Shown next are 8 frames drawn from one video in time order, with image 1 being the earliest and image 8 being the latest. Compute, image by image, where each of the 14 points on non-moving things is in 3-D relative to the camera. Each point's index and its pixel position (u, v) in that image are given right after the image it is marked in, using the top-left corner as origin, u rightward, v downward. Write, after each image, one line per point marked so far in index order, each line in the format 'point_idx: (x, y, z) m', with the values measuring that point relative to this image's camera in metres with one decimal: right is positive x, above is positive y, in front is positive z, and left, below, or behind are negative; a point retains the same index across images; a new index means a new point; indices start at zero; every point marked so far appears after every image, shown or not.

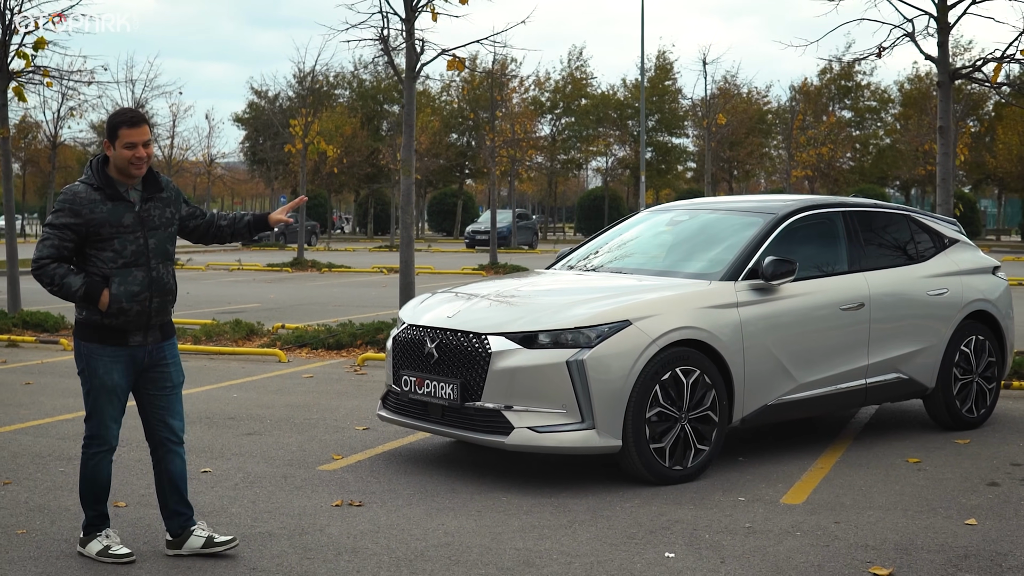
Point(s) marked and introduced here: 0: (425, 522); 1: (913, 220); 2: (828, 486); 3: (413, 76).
0: (-0.4, -1.0, +4.7) m
1: (+2.7, +0.4, +7.3) m
2: (+1.6, -1.0, +5.5) m
3: (-1.2, +2.5, +13.1) m
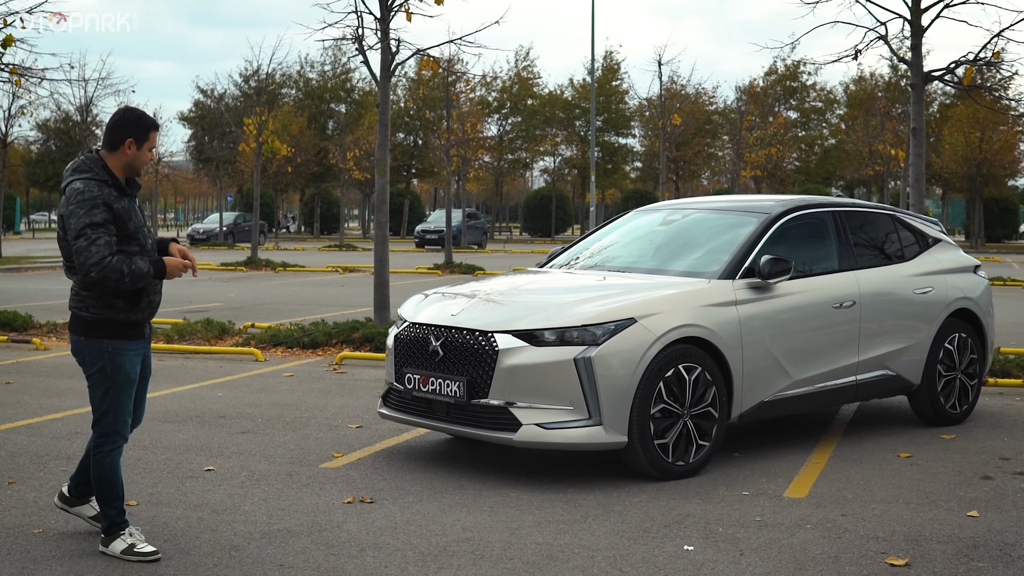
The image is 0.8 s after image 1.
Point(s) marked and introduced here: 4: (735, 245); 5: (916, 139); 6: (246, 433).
0: (-0.3, -1.0, +4.7) m
1: (+2.6, +0.4, +7.5) m
2: (+1.6, -1.0, +5.7) m
3: (-1.5, +2.5, +13.1) m
4: (+1.3, +0.2, +6.5) m
5: (+4.2, +1.6, +11.3) m
6: (-1.7, -0.9, +6.9) m
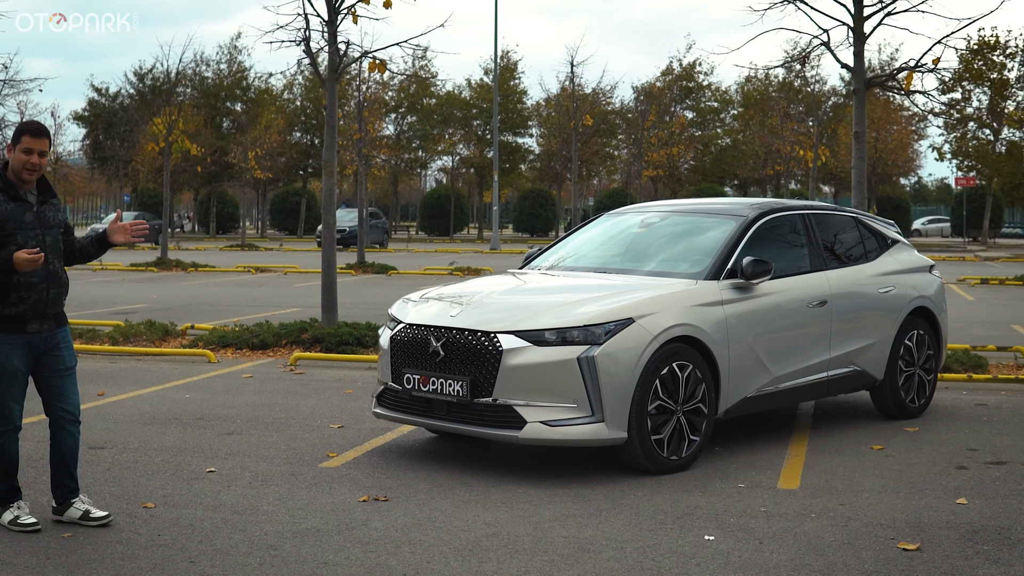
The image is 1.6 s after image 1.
0: (-0.2, -1.0, +4.8) m
1: (+2.4, +0.4, +7.8) m
2: (+1.6, -1.0, +5.9) m
3: (-2.1, +2.5, +13.0) m
4: (+1.3, +0.2, +6.7) m
5: (+3.7, +1.6, +11.8) m
6: (-1.8, -0.9, +6.9) m
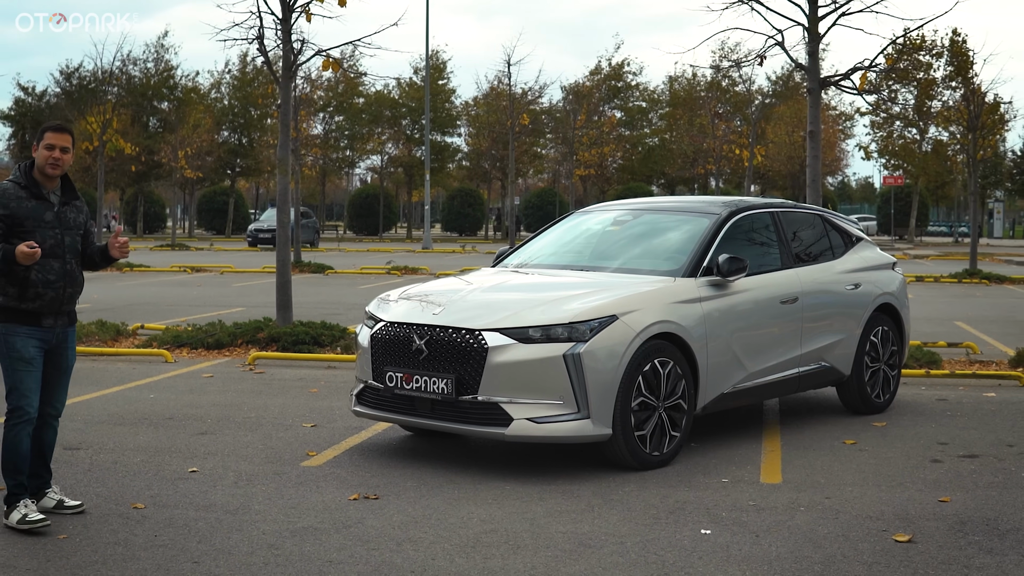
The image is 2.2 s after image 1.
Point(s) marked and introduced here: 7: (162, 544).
0: (-0.3, -1.0, +4.8) m
1: (+2.2, +0.5, +8.0) m
2: (+1.5, -1.0, +6.0) m
3: (-2.6, +2.5, +12.9) m
4: (+1.1, +0.3, +6.8) m
5: (+3.3, +1.6, +12.0) m
6: (-1.9, -0.9, +6.8) m
7: (-1.4, -1.0, +4.2) m
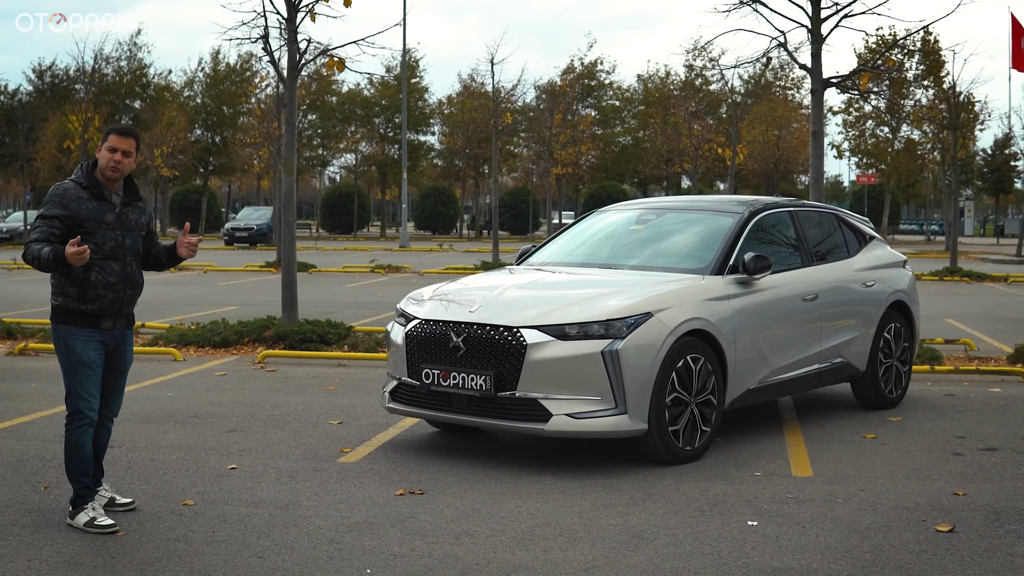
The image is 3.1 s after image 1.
0: (0.0, -1.0, +4.9) m
1: (+2.4, +0.5, +8.1) m
2: (+1.7, -1.0, +6.1) m
3: (-2.6, +2.5, +13.0) m
4: (+1.3, +0.3, +6.9) m
5: (+3.4, +1.6, +12.1) m
6: (-1.8, -0.9, +6.9) m
7: (-1.1, -1.0, +4.3) m
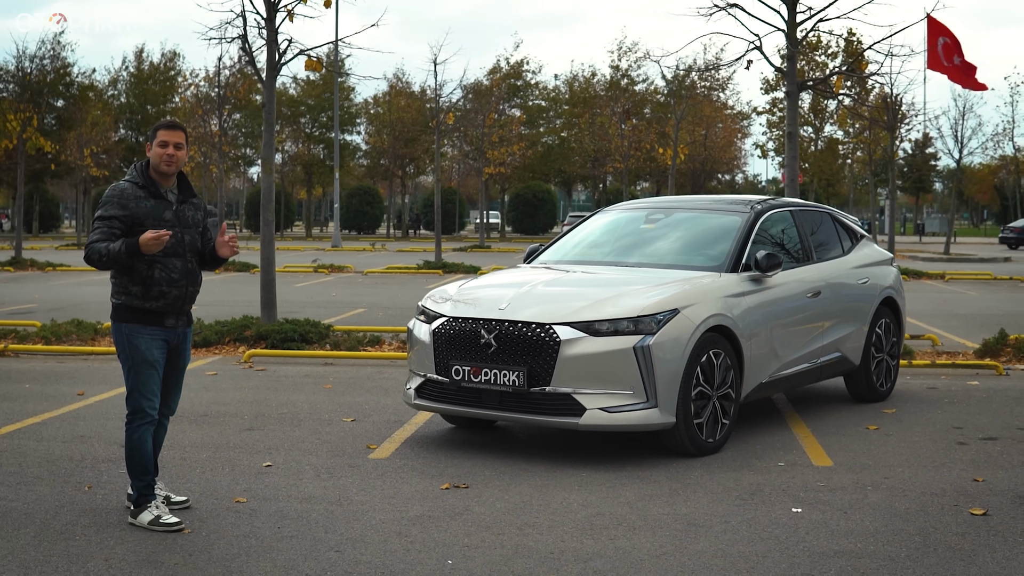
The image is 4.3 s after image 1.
0: (+0.2, -1.0, +5.0) m
1: (+2.4, +0.5, +8.4) m
2: (+1.9, -0.9, +6.3) m
3: (-2.8, +2.5, +12.9) m
4: (+1.4, +0.3, +7.1) m
5: (+3.2, +1.7, +12.4) m
6: (-1.6, -0.9, +6.9) m
7: (-0.9, -1.0, +4.3) m
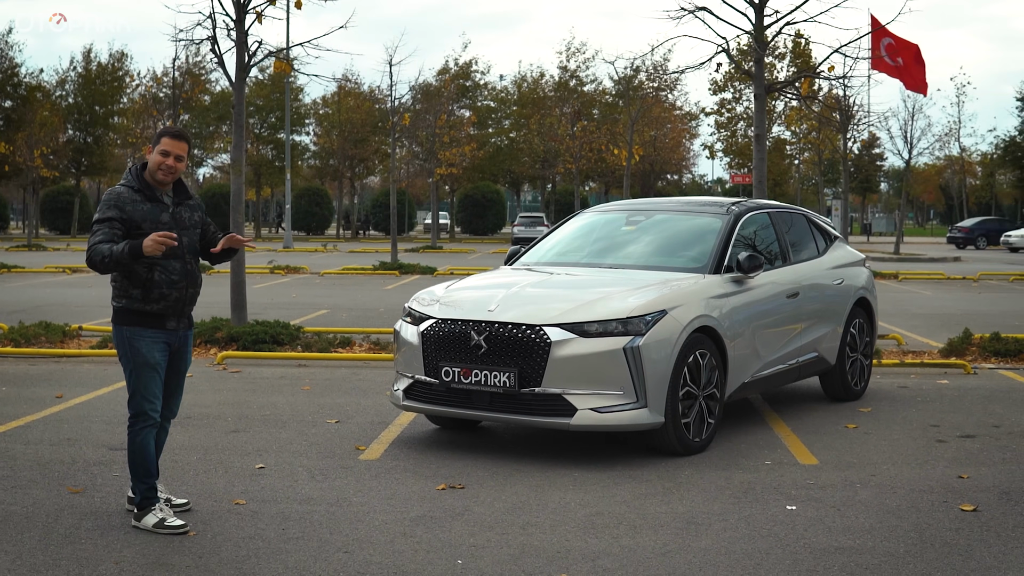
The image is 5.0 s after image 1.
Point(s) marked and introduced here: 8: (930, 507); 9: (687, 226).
0: (+0.2, -1.0, +5.1) m
1: (+2.3, +0.5, +8.5) m
2: (+1.8, -1.0, +6.5) m
3: (-3.1, +2.5, +12.8) m
4: (+1.3, +0.3, +7.2) m
5: (+2.9, +1.6, +12.6) m
6: (-1.7, -0.9, +6.9) m
7: (-0.9, -1.0, +4.3) m
8: (+1.9, -1.0, +4.9) m
9: (+1.2, +0.4, +7.5) m
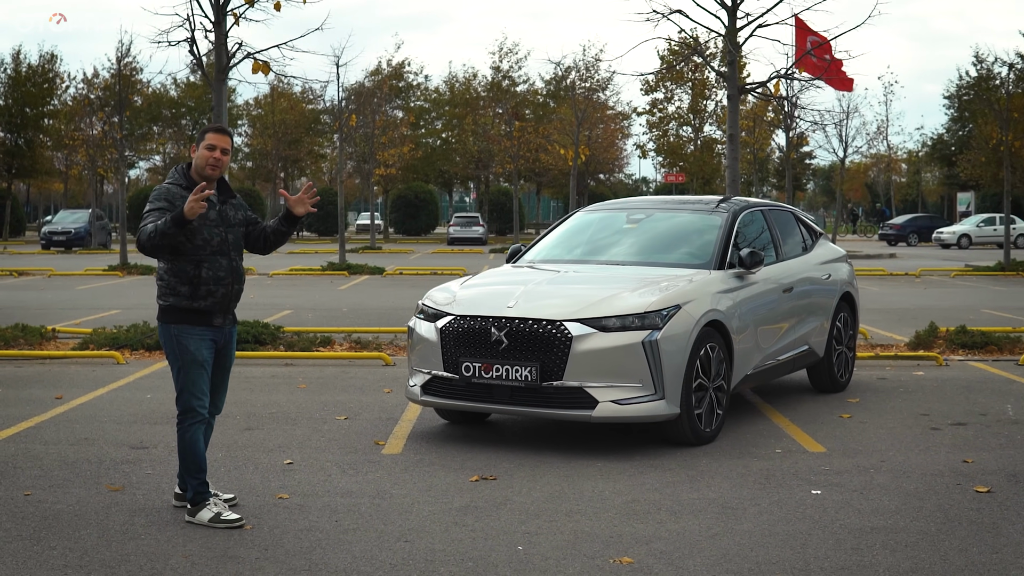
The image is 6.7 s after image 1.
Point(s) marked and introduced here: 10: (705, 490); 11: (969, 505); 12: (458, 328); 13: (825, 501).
0: (+0.3, -1.0, +5.2) m
1: (+2.2, +0.5, +8.8) m
2: (+1.9, -0.9, +6.7) m
3: (-3.4, +2.5, +12.8) m
4: (+1.4, +0.3, +7.4) m
5: (+2.6, +1.7, +12.9) m
6: (-1.7, -0.9, +6.9) m
7: (-0.7, -1.0, +4.4) m
8: (+2.0, -0.9, +5.1) m
9: (+1.2, +0.5, +7.7) m
10: (+0.9, -1.0, +5.1) m
11: (+2.0, -1.0, +4.8) m
12: (-0.3, -0.2, +6.3) m
13: (+1.4, -1.0, +4.9) m
